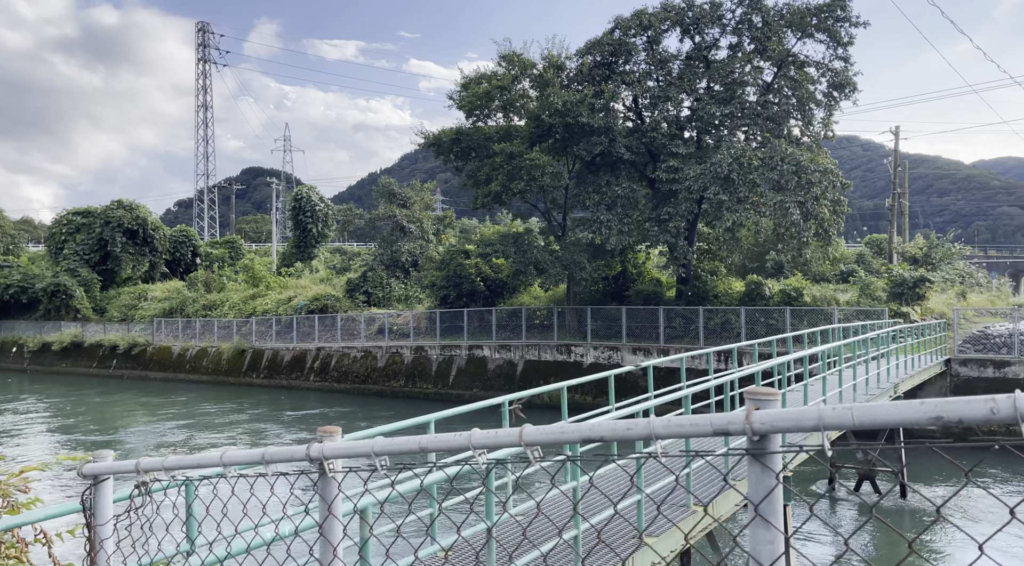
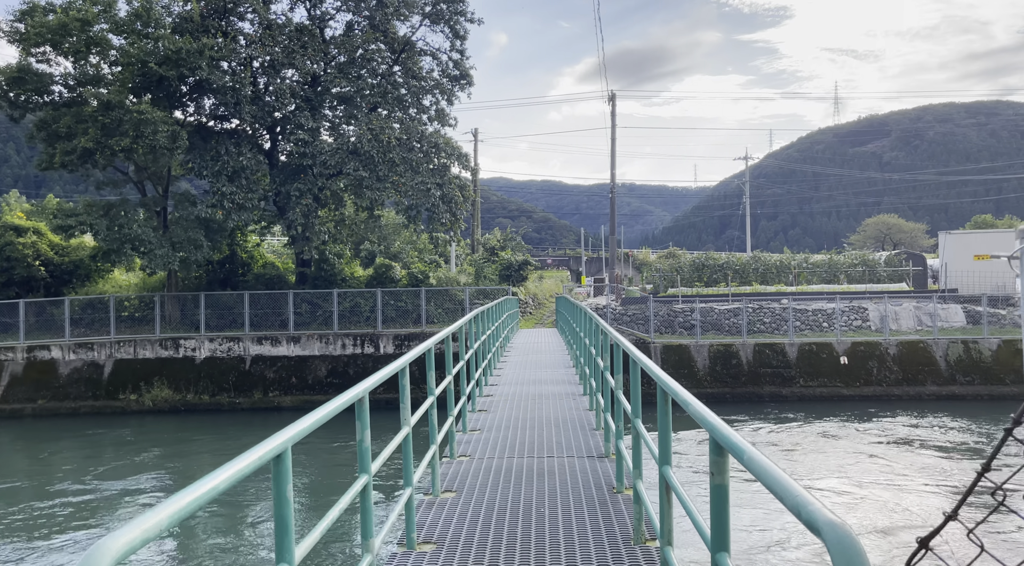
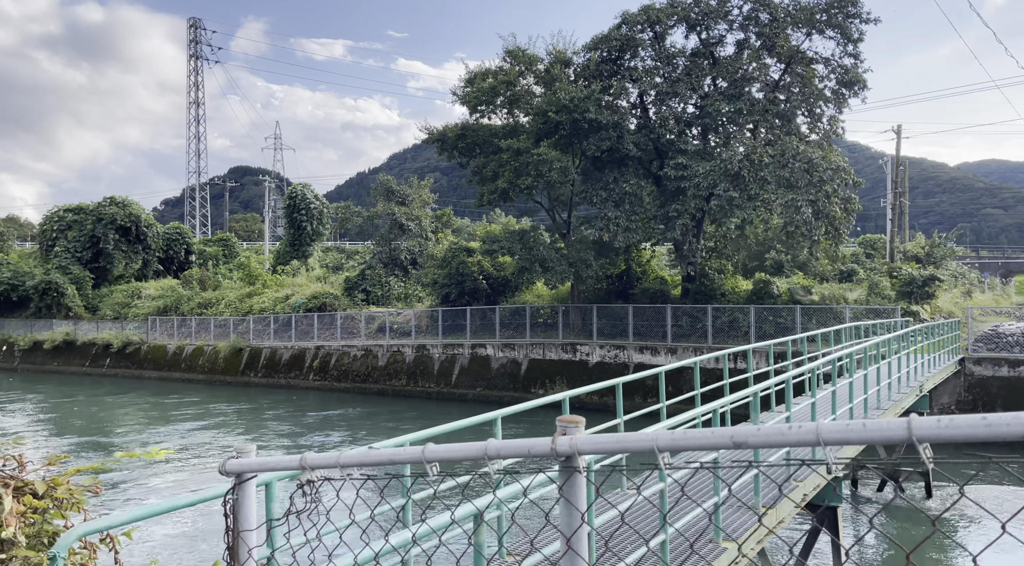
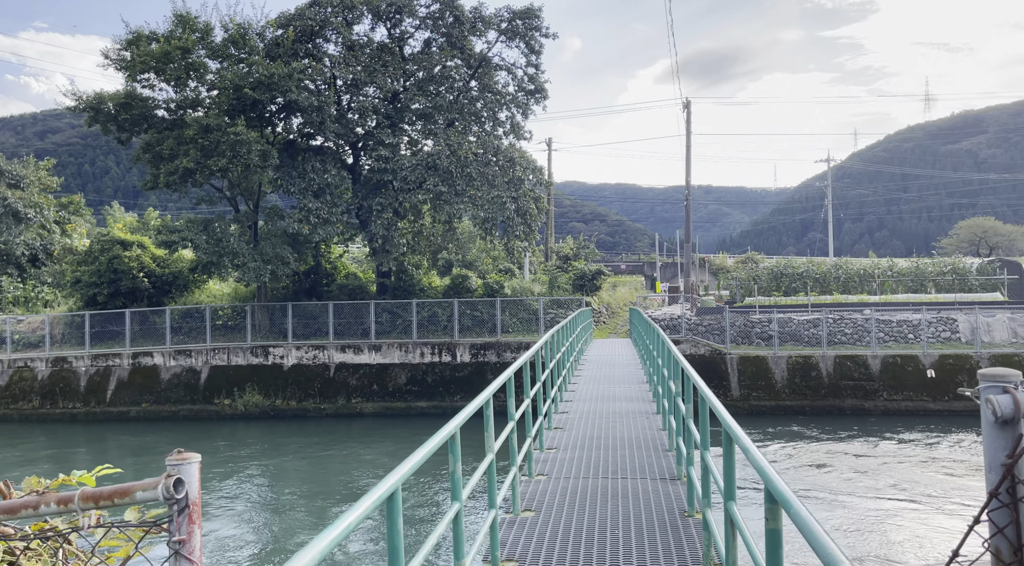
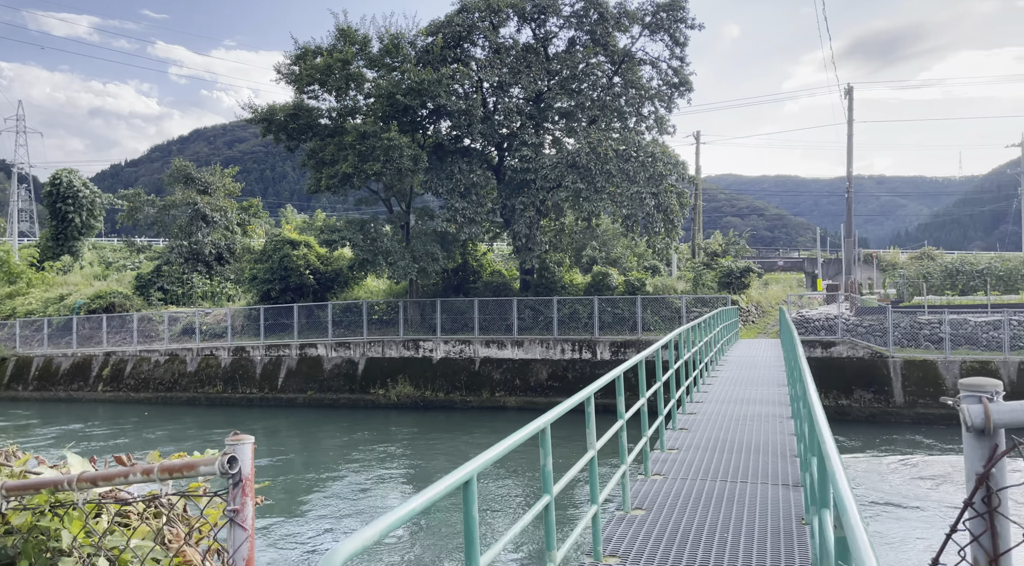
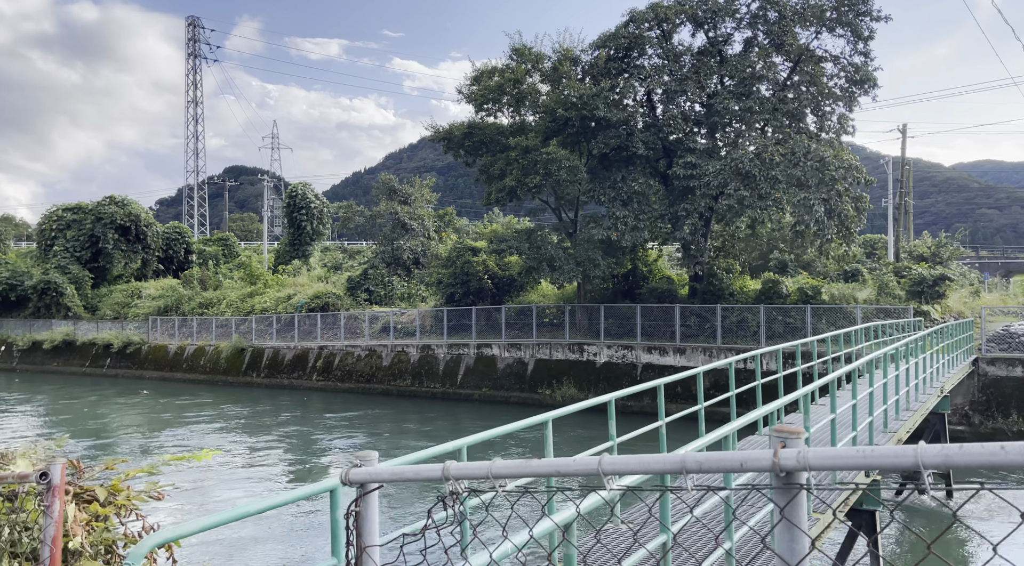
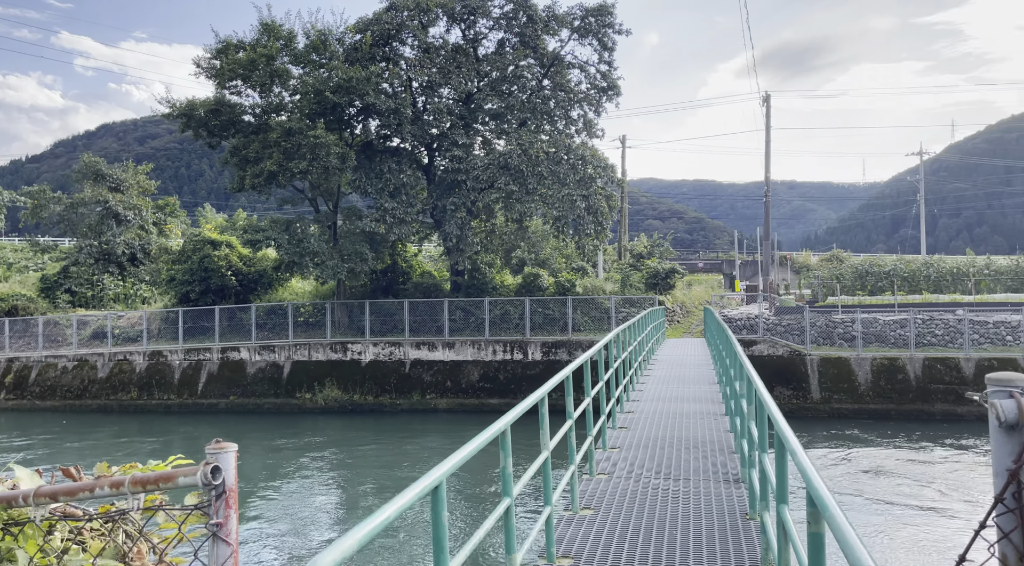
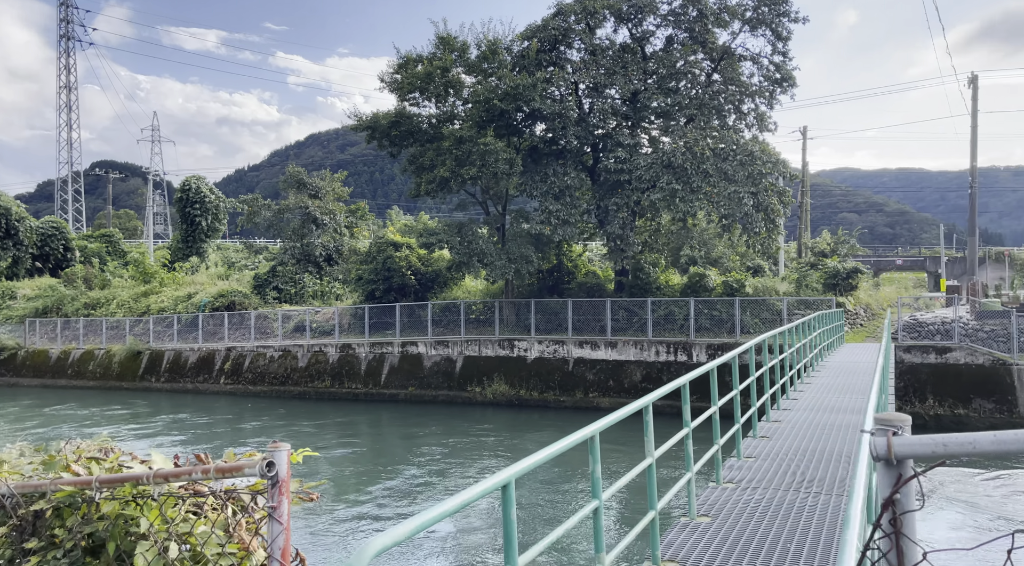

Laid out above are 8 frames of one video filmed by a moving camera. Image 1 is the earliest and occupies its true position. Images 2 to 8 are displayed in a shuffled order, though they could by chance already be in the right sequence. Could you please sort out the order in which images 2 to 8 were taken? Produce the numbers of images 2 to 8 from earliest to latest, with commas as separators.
3, 6, 8, 5, 7, 4, 2
